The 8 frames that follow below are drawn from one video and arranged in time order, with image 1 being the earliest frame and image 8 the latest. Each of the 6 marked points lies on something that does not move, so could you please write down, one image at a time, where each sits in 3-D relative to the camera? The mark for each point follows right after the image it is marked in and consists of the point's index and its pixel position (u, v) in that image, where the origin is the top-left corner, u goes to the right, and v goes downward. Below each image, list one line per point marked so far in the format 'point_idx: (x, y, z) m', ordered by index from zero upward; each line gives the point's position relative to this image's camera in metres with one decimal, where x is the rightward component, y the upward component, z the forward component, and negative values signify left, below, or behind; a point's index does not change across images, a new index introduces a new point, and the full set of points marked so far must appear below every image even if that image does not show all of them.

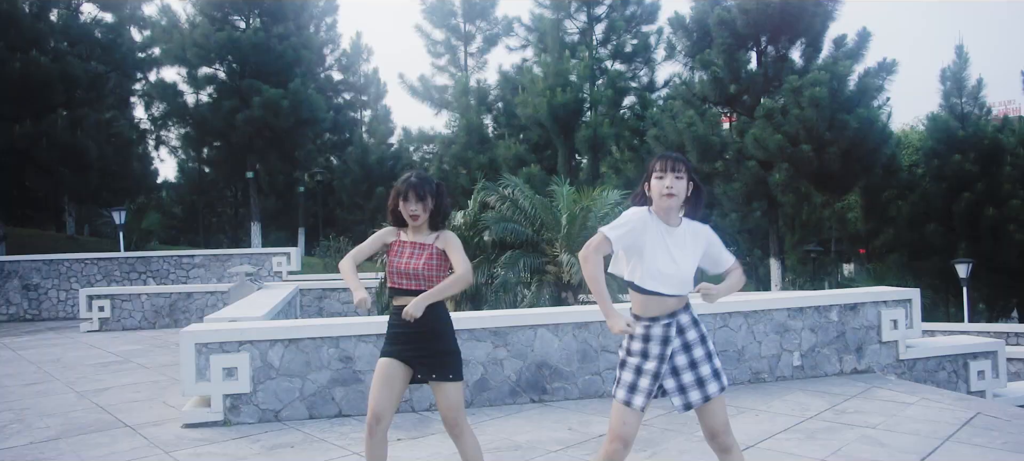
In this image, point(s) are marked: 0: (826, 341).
0: (+2.9, -1.0, +7.3) m
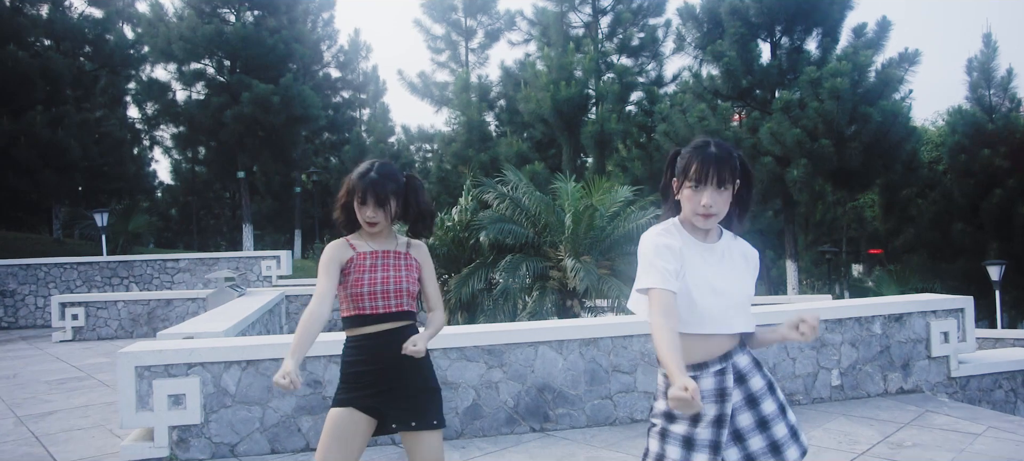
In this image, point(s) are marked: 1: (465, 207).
0: (+2.9, -1.0, +6.4) m
1: (-0.5, +0.3, +9.1) m
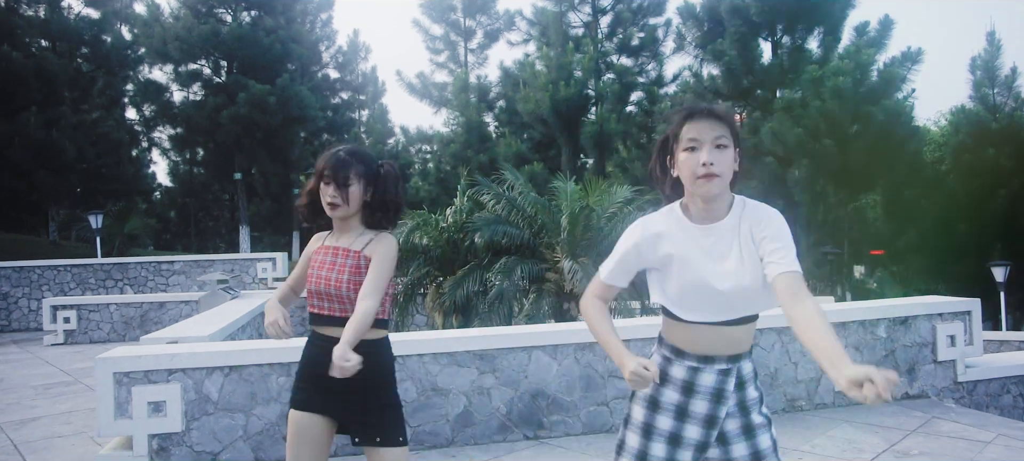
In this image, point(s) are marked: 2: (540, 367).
0: (+2.9, -1.0, +6.2) m
1: (-0.6, +0.3, +8.9) m
2: (+0.2, -0.9, +5.3) m
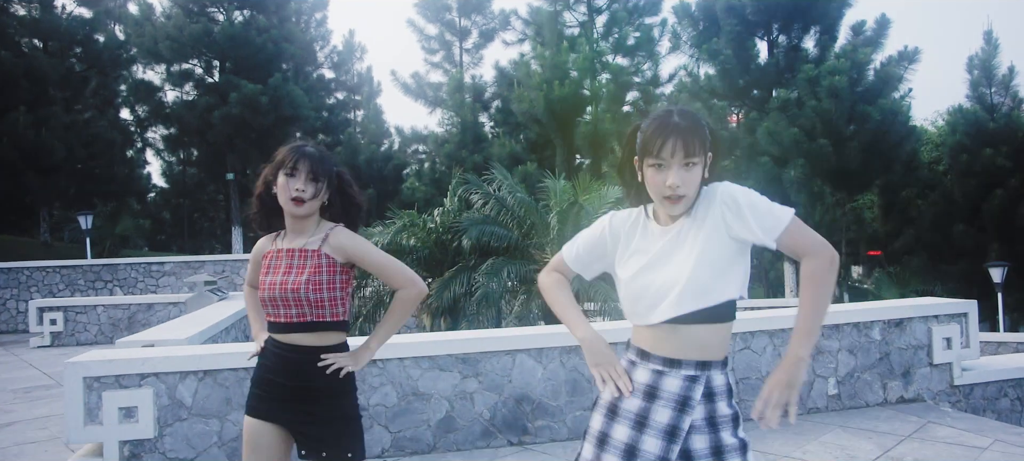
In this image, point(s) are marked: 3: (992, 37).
0: (+2.8, -1.0, +6.1) m
1: (-0.7, +0.3, +8.8) m
2: (+0.1, -0.9, +5.1) m
3: (+10.5, +4.2, +17.0) m
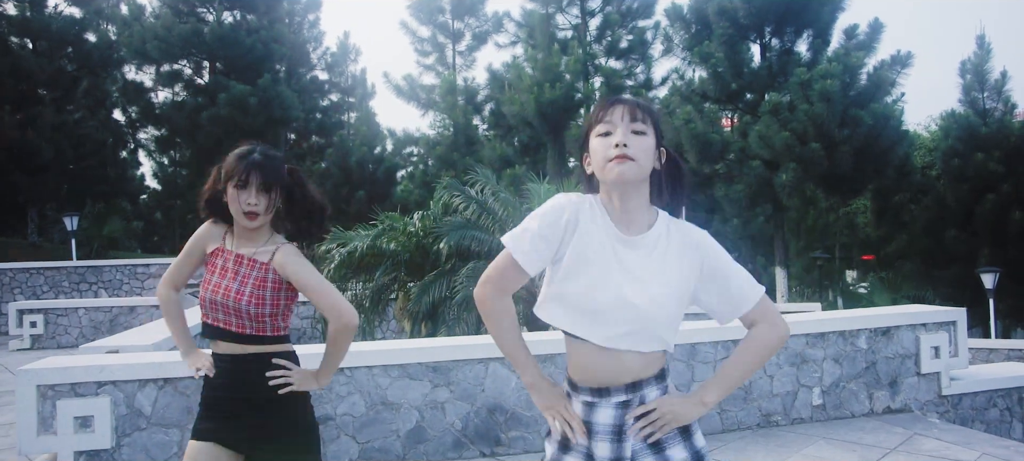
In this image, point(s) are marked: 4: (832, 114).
0: (+2.6, -1.1, +5.9) m
1: (-0.9, +0.2, +8.6) m
2: (-0.1, -0.9, +5.0) m
3: (+10.3, +4.1, +16.9) m
4: (+6.4, +2.3, +15.6) m
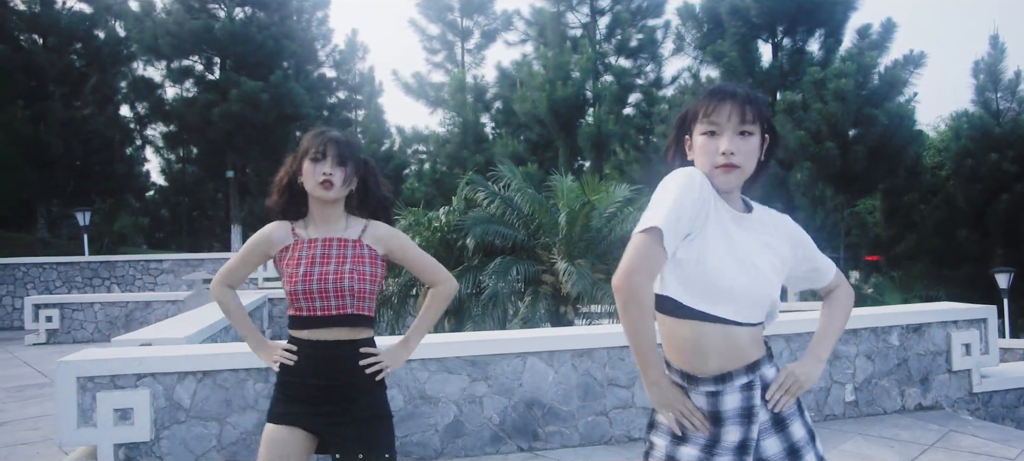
0: (+2.8, -1.1, +5.9) m
1: (-0.6, +0.3, +8.6) m
2: (+0.2, -0.9, +5.0) m
3: (+10.5, +4.1, +16.9) m
4: (+6.7, +2.3, +15.6) m
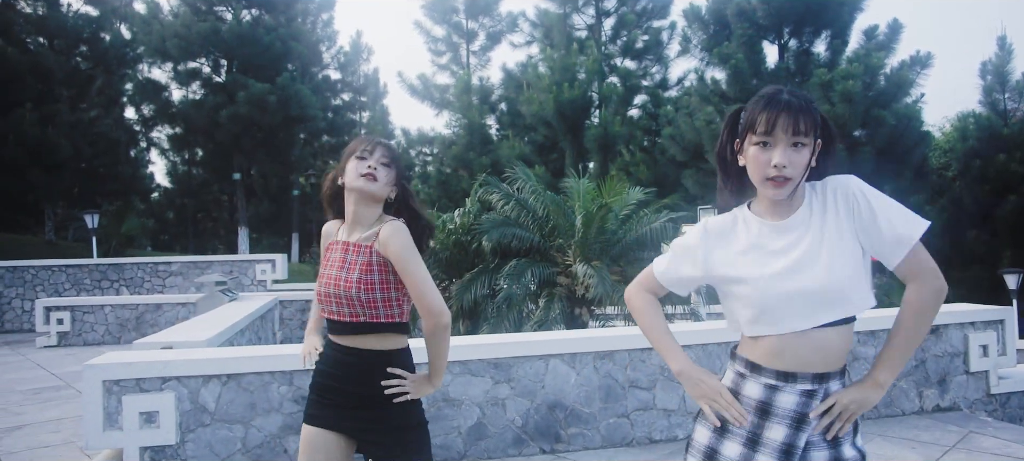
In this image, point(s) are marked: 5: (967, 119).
0: (+3.0, -1.1, +5.9) m
1: (-0.5, +0.2, +8.6) m
2: (+0.3, -0.9, +5.0) m
3: (+10.7, +4.1, +16.9) m
4: (+6.8, +2.3, +15.6) m
5: (+10.1, +2.5, +17.4) m
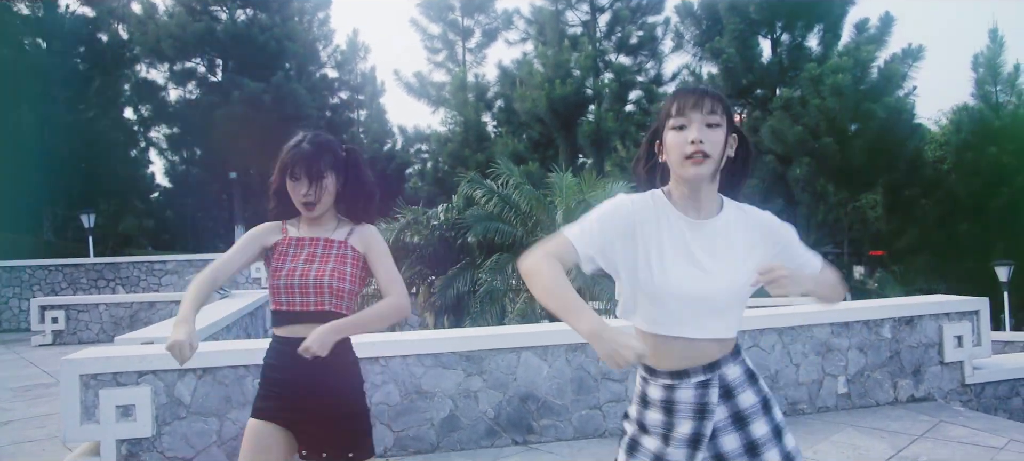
0: (+2.8, -1.0, +6.0) m
1: (-0.7, +0.3, +8.7) m
2: (+0.1, -0.9, +5.0) m
3: (+10.5, +4.2, +16.9) m
4: (+6.7, +2.4, +15.6) m
5: (+10.0, +2.6, +17.4) m
